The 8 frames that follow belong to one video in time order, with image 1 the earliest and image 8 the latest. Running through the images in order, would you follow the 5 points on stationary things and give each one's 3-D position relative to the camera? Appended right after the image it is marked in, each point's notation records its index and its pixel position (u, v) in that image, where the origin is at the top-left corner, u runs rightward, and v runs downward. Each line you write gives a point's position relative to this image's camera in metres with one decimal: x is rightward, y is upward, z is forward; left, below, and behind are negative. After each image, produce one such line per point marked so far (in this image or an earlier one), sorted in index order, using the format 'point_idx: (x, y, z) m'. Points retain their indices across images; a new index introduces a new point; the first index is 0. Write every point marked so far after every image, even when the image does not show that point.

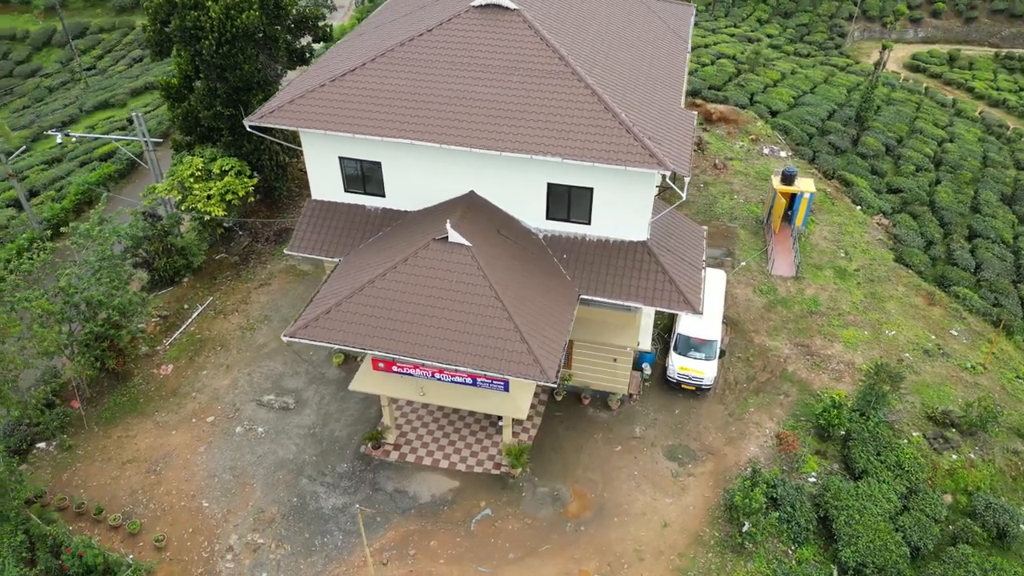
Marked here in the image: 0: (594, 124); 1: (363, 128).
0: (+2.1, +4.1, +18.8) m
1: (-4.0, +4.2, +19.6) m
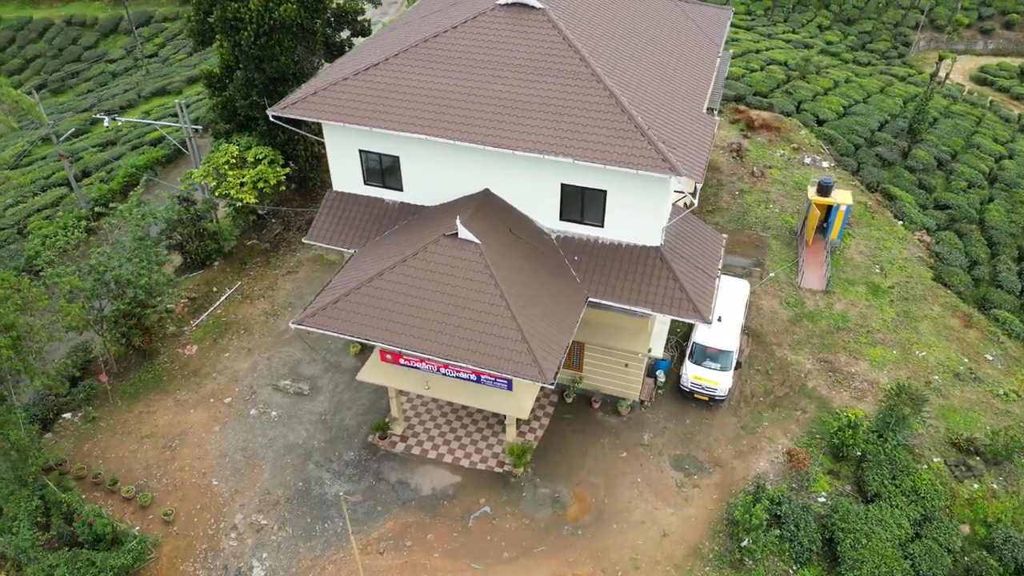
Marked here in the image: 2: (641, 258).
0: (+2.4, +4.1, +18.6) m
1: (-3.5, +4.4, +19.8) m
2: (+3.4, +0.8, +19.8) m
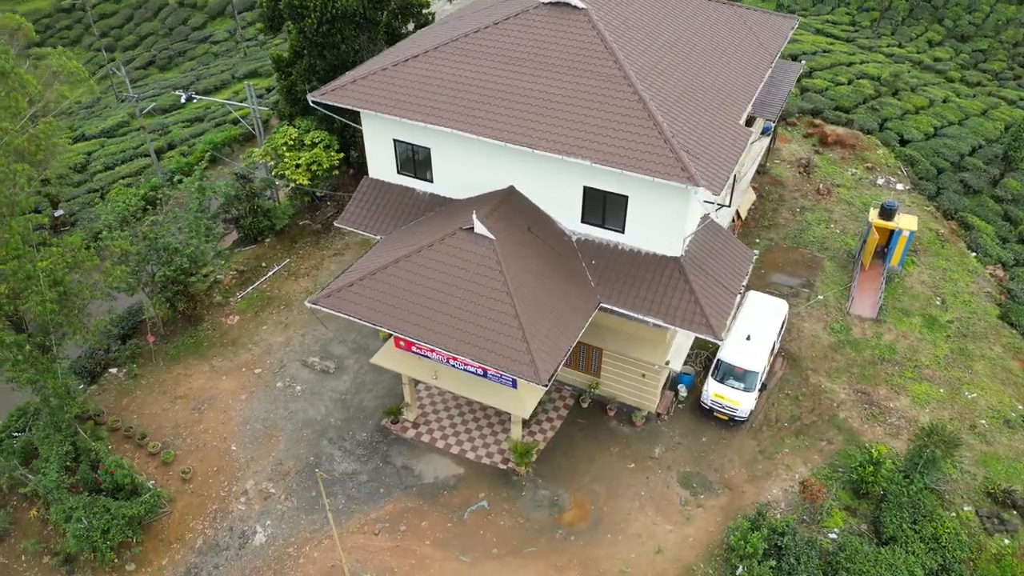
0: (+3.0, +3.9, +18.3) m
1: (-2.7, +4.7, +20.2) m
2: (+3.8, +0.5, +19.4) m
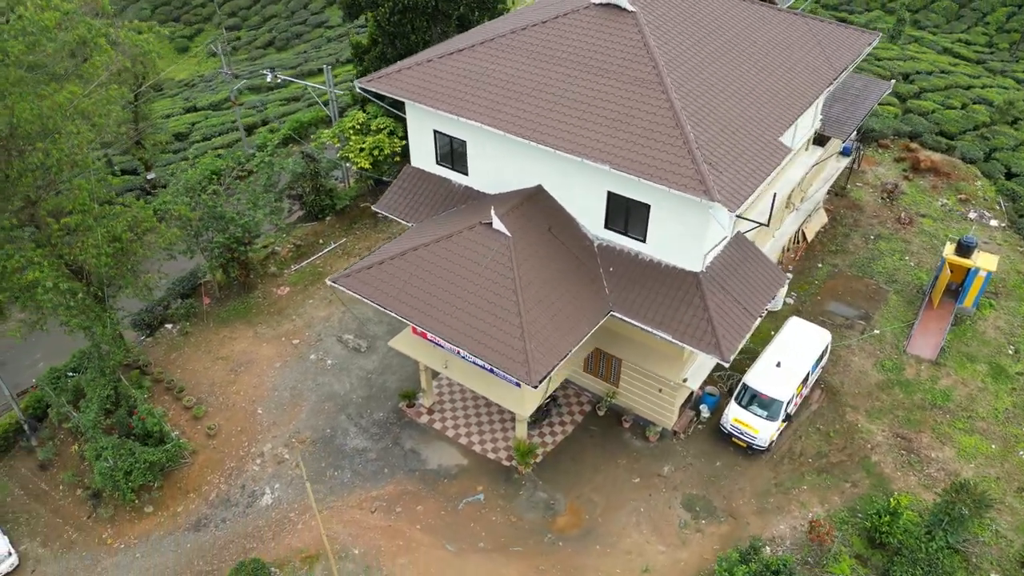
0: (+3.5, +3.6, +17.9) m
1: (-1.8, +5.0, +20.5) m
2: (+4.1, +0.2, +18.9) m
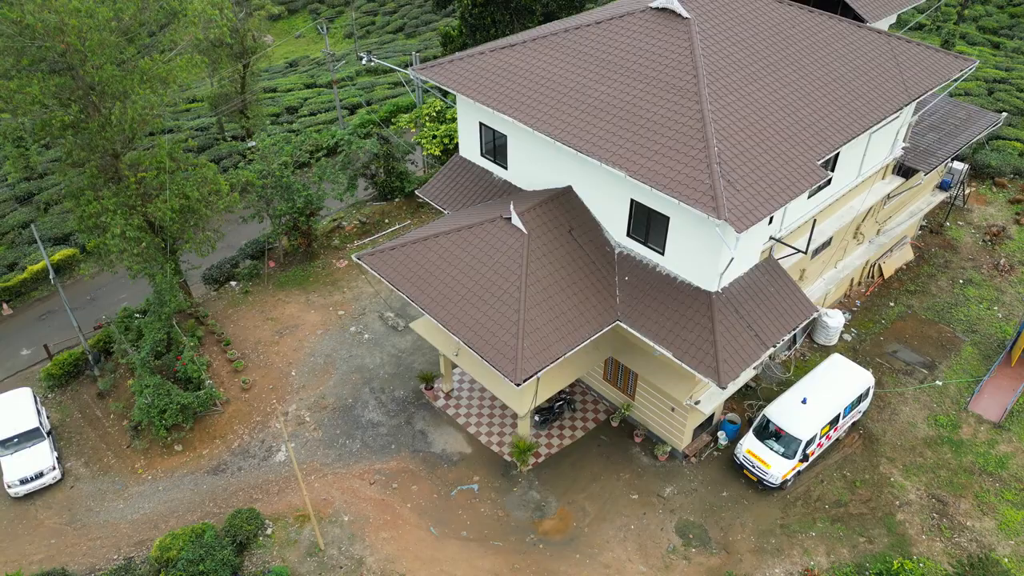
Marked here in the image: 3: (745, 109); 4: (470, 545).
0: (+3.9, +3.2, +17.3) m
1: (-0.6, +5.3, +20.7) m
2: (+4.3, -0.3, +18.2) m
3: (+5.7, +4.4, +18.3) m
4: (-1.1, -6.7, +19.5) m
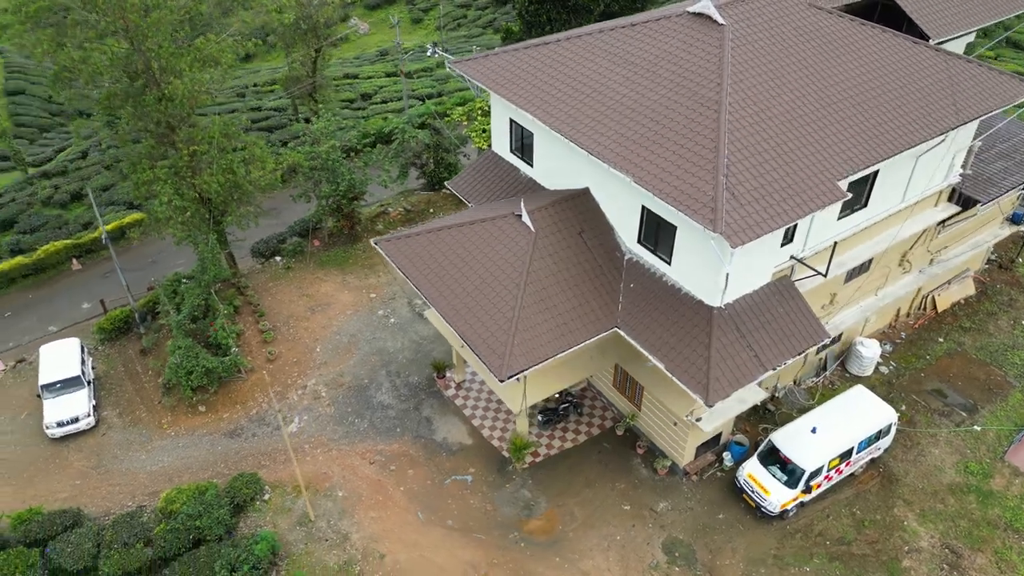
0: (+4.1, +2.9, +16.9) m
1: (+0.1, +5.4, +20.8) m
2: (+4.2, -0.6, +17.8) m
3: (+6.0, +3.9, +17.7) m
4: (-1.5, -6.5, +19.7) m
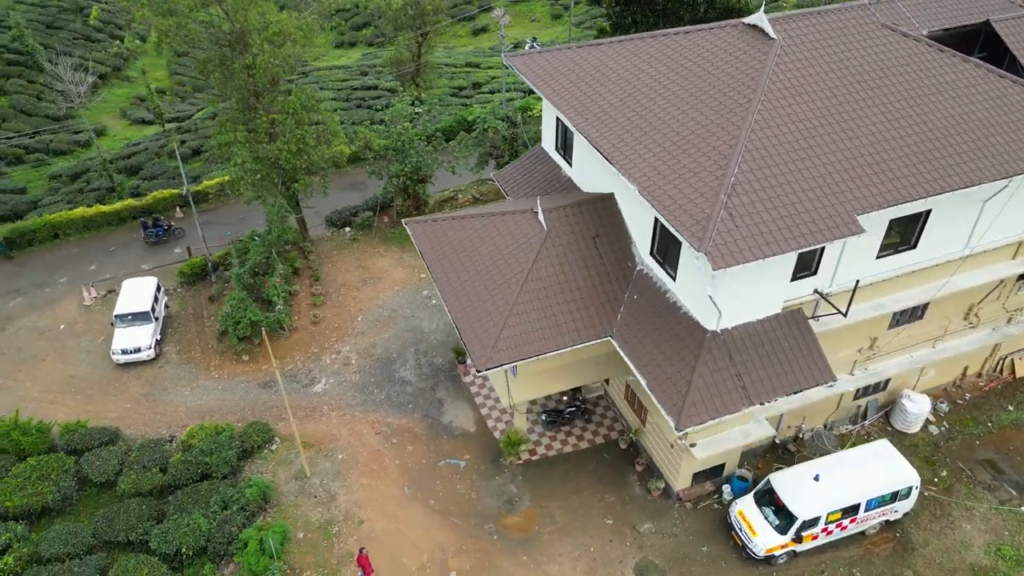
0: (+4.1, +2.5, +16.3) m
1: (+1.3, +5.4, +20.8) m
2: (+4.0, -1.0, +17.2) m
3: (+6.3, +3.2, +16.7) m
4: (-2.1, -6.1, +20.1) m
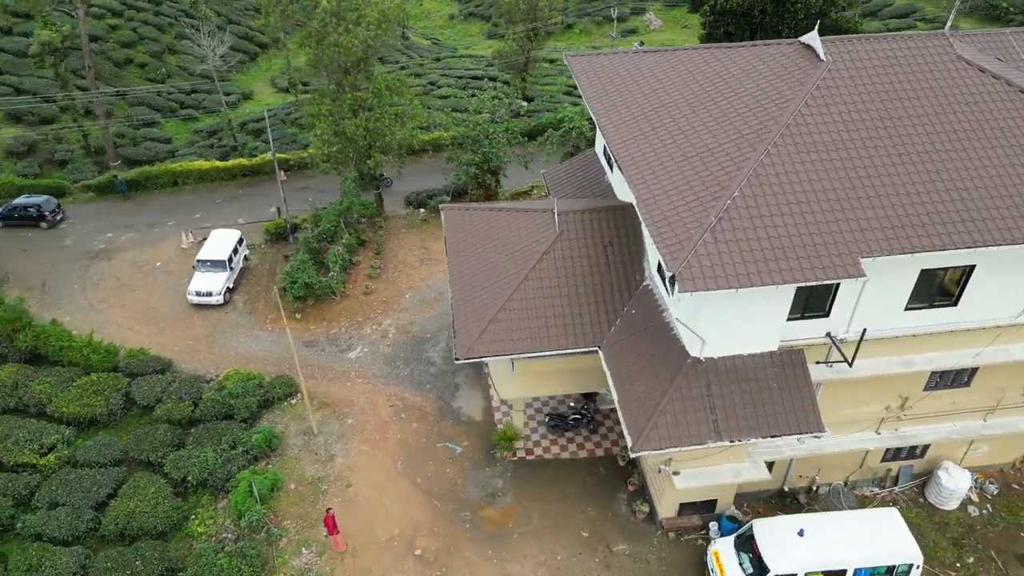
0: (+4.0, +2.0, +15.6) m
1: (+2.5, +5.3, +20.5) m
2: (+3.5, -1.4, +16.5) m
3: (+6.3, +2.4, +15.5) m
4: (-2.6, -5.6, +20.7) m
